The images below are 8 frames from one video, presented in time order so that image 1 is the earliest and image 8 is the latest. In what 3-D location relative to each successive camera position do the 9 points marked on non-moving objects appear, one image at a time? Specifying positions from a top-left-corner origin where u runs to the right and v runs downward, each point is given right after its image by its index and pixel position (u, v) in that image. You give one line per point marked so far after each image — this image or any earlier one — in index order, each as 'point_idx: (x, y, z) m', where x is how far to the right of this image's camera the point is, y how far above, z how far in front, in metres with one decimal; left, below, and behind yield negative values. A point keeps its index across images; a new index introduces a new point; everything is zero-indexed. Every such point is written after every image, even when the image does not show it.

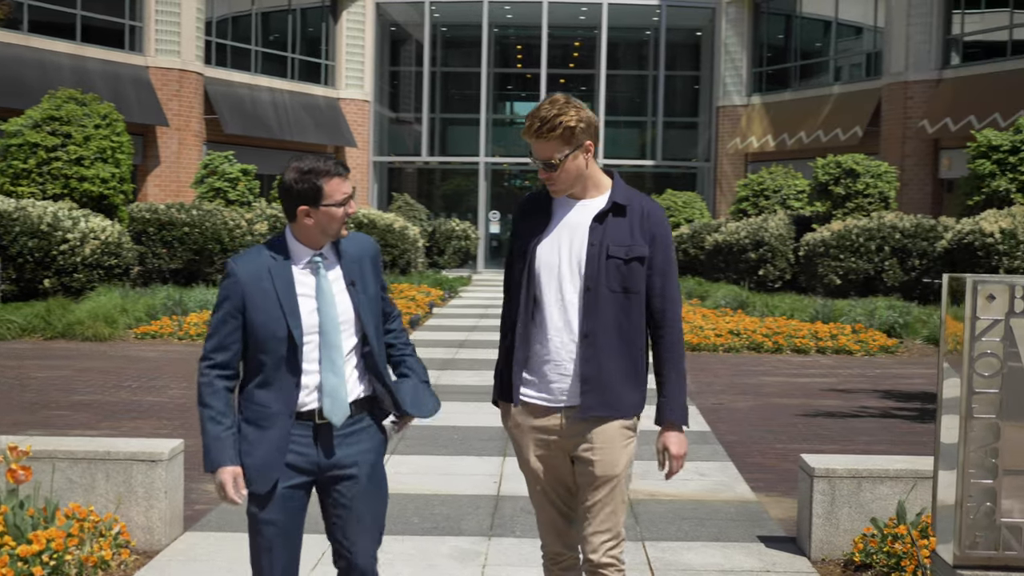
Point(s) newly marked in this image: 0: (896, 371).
0: (+3.5, -0.8, +14.0) m
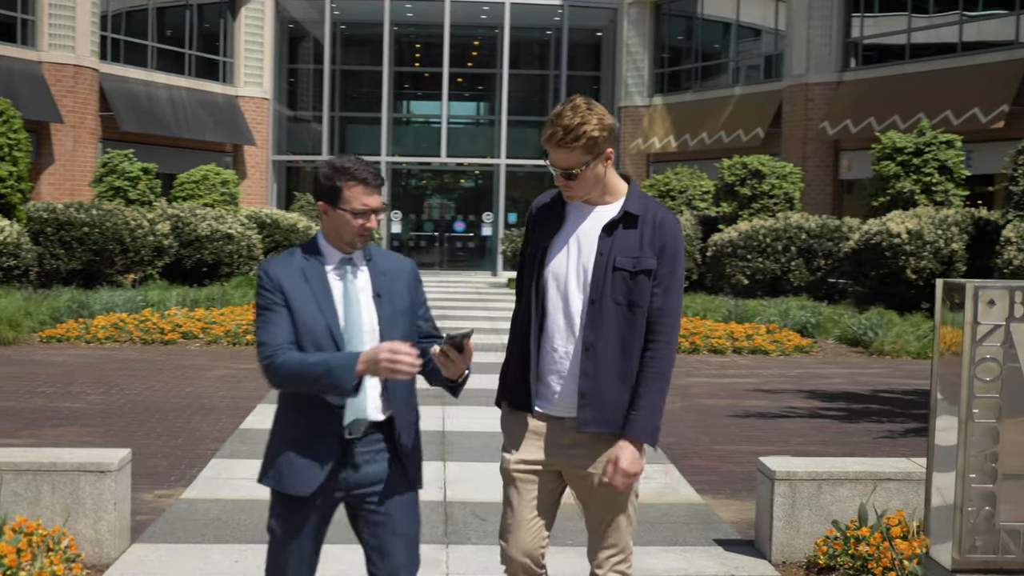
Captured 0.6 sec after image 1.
0: (+2.8, -0.8, +14.1) m
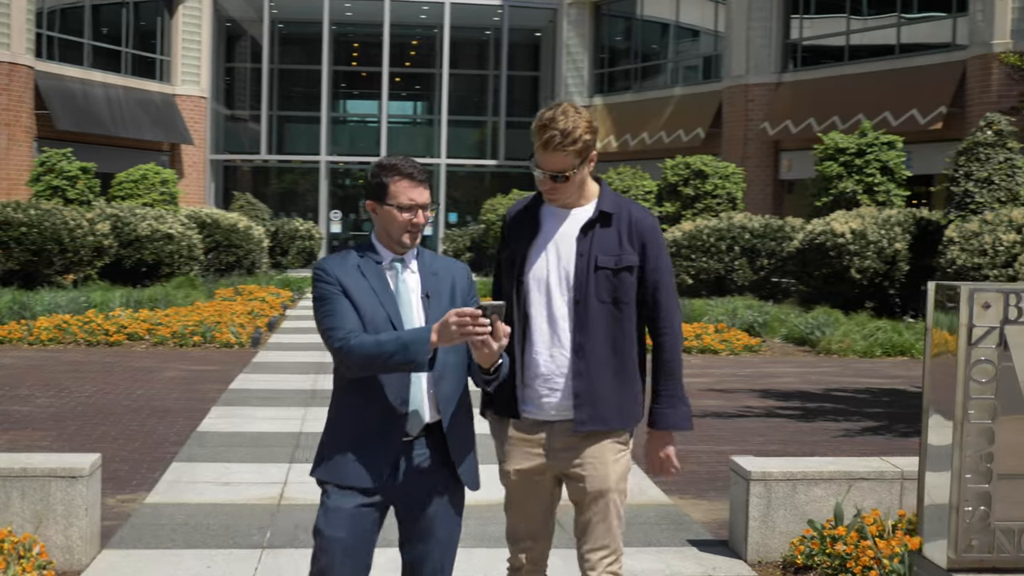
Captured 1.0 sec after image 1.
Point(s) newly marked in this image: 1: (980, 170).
0: (+2.3, -0.8, +14.2) m
1: (+5.6, +1.4, +18.4) m
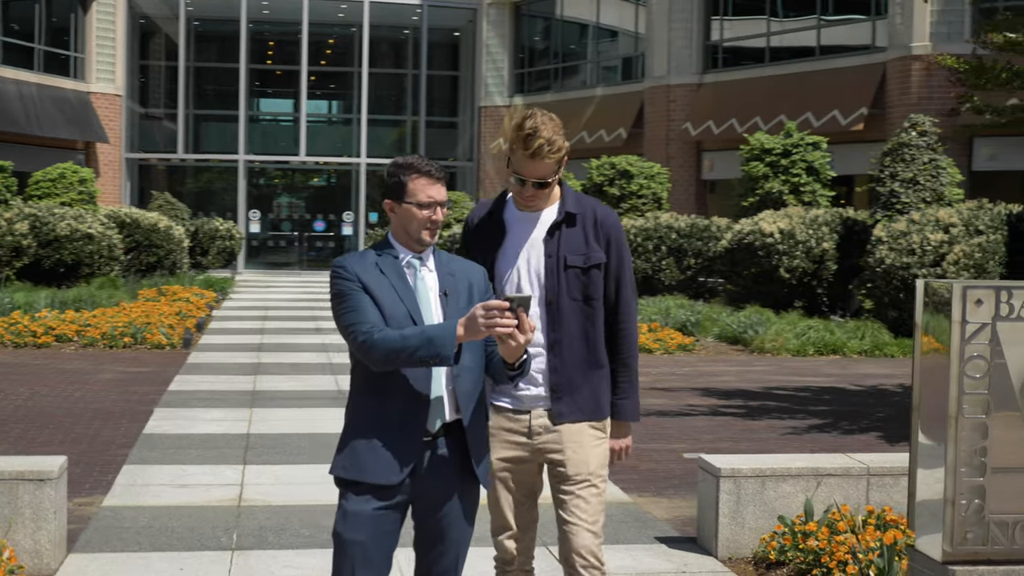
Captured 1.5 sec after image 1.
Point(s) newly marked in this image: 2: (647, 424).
0: (+1.8, -0.7, +14.3) m
1: (+4.7, +1.4, +18.7) m
2: (+0.9, -0.9, +10.7) m
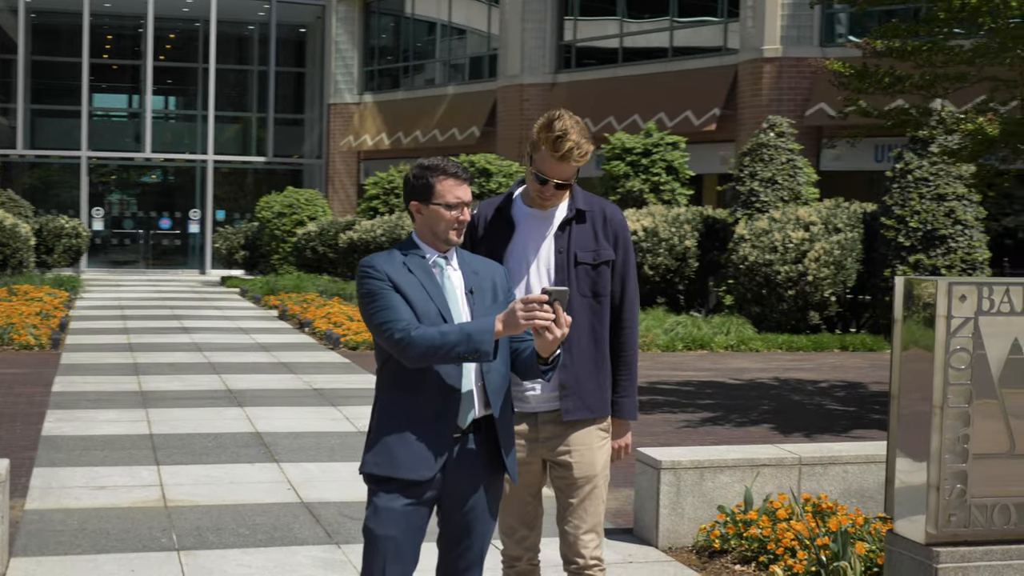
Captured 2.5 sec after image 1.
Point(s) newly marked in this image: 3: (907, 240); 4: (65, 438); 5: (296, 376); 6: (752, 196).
0: (+0.7, -0.7, +14.6) m
1: (+3.1, +1.5, +19.3) m
2: (+0.2, -0.9, +10.9) m
3: (+4.4, +0.5, +17.1) m
4: (-2.7, -0.9, +9.6) m
5: (-1.8, -0.8, +13.2) m
6: (+3.0, +1.1, +19.2) m
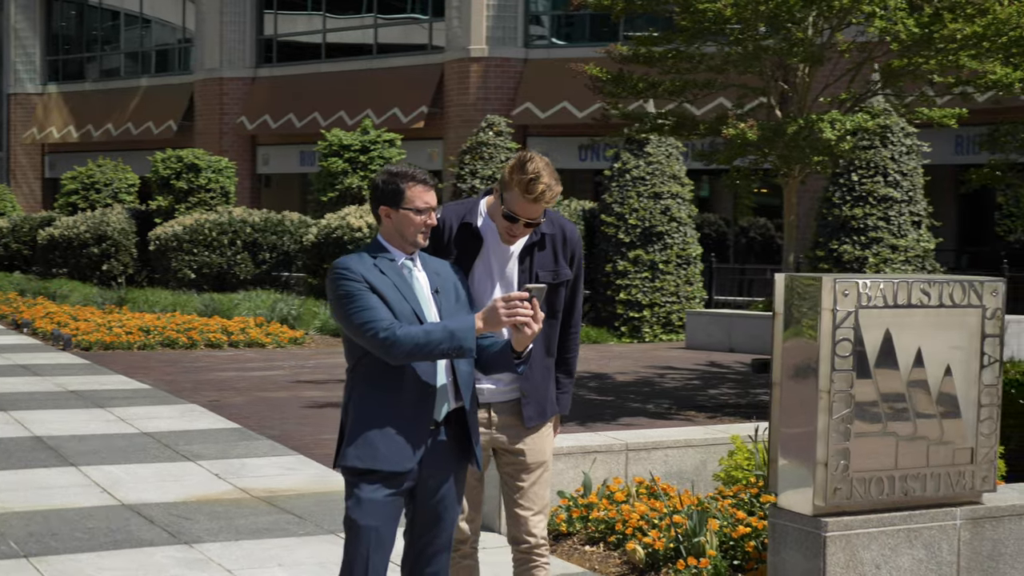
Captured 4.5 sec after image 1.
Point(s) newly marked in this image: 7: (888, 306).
0: (-1.7, -0.7, +14.7) m
1: (-0.4, +1.5, +19.8) m
2: (-1.3, -0.9, +11.0) m
3: (+1.3, +0.6, +17.9) m
4: (-4.0, -0.9, +9.0) m
5: (-3.9, -0.7, +12.8) m
6: (-0.5, +1.2, +19.7) m
7: (+1.3, -0.1, +5.2) m
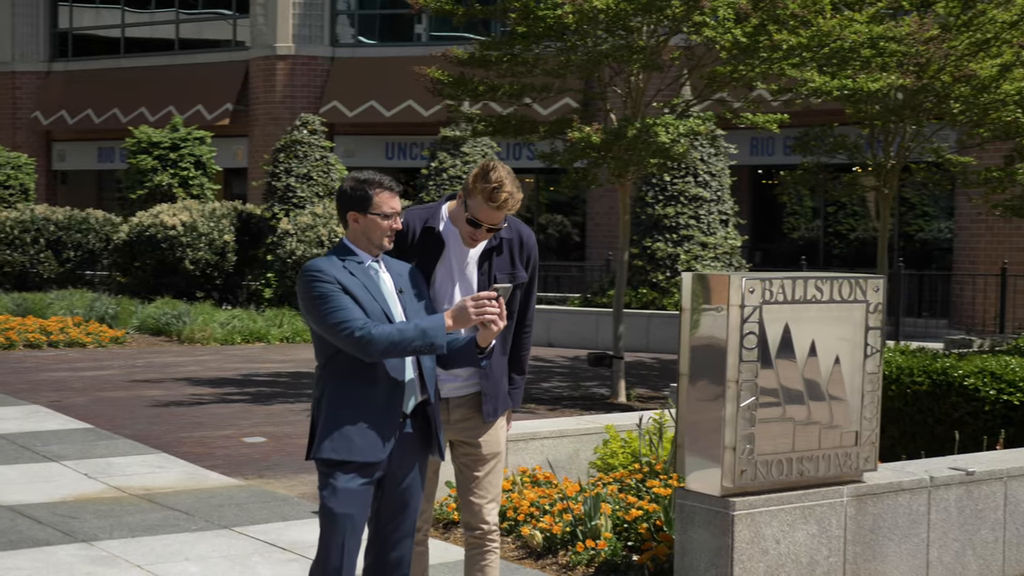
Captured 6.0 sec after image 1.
0: (-3.3, -0.7, +14.6) m
1: (-2.7, +1.6, +19.8) m
2: (-2.4, -0.9, +11.0) m
3: (-0.8, +0.6, +18.3) m
4: (-4.7, -0.9, +8.7) m
5: (-5.2, -0.7, +12.4) m
6: (-2.8, +1.2, +19.7) m
7: (+1.0, 0.0, +5.6) m
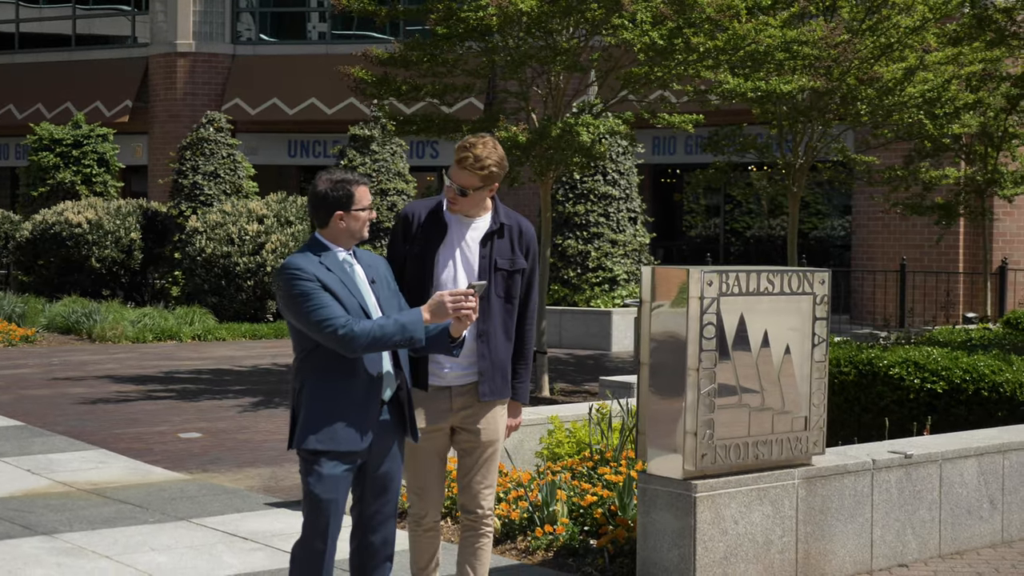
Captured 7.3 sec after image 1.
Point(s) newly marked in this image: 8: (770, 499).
0: (-4.1, -0.7, +14.5) m
1: (-3.9, +1.6, +19.8) m
2: (-2.9, -0.9, +11.0) m
3: (-1.9, +0.7, +18.4) m
4: (-5.0, -0.9, +8.5) m
5: (-5.8, -0.7, +12.2) m
6: (-4.0, +1.3, +19.7) m
7: (+0.9, 0.0, +5.9) m
8: (+1.0, -0.8, +6.0) m
